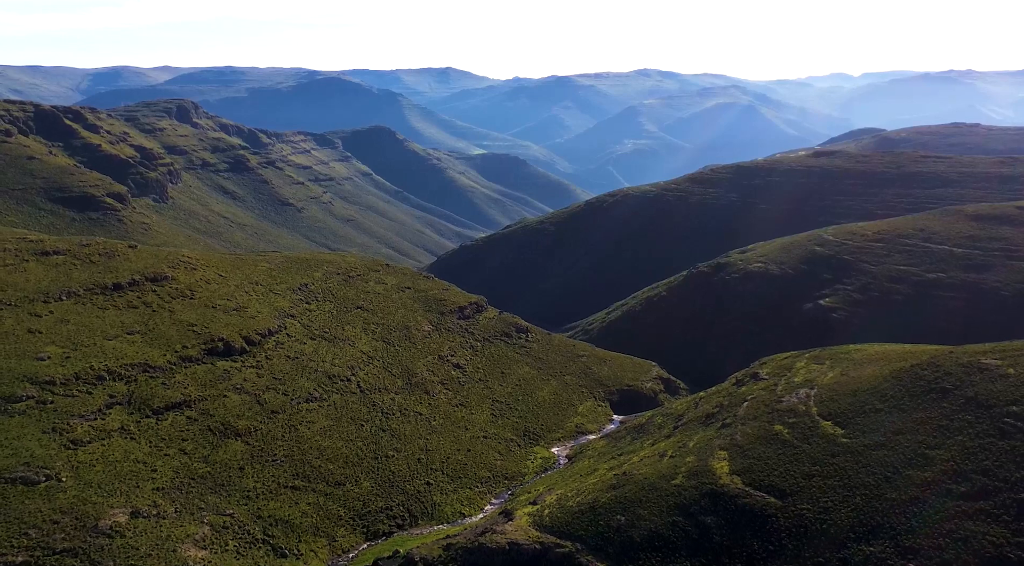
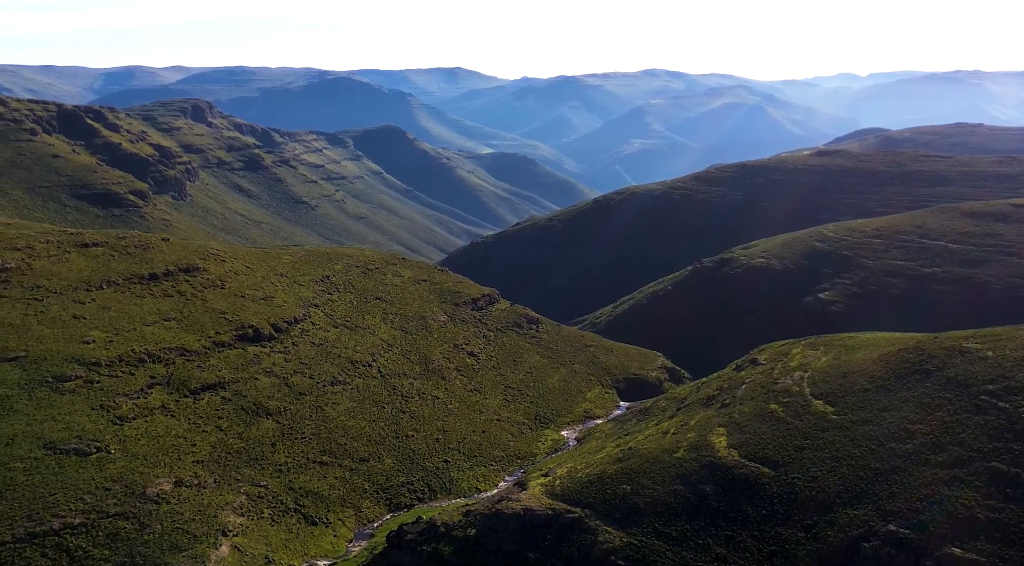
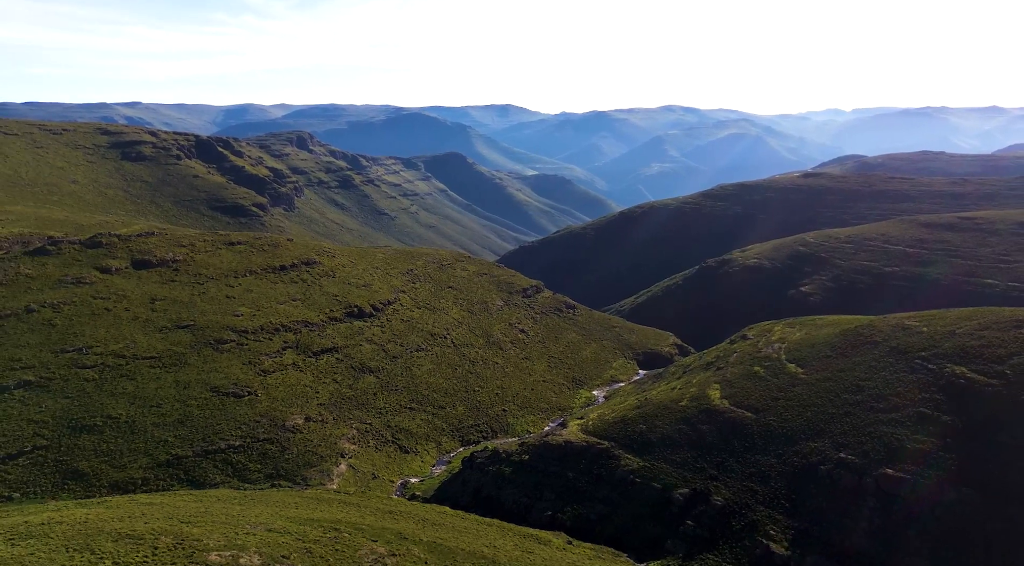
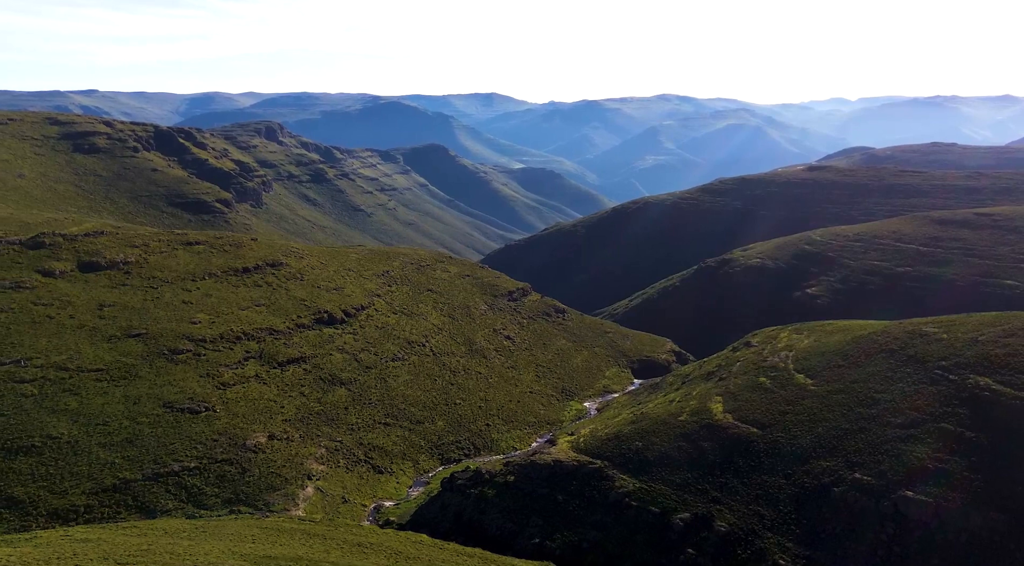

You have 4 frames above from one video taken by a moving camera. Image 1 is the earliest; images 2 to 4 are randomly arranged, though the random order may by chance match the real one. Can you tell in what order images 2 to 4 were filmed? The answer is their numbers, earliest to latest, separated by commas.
2, 4, 3
